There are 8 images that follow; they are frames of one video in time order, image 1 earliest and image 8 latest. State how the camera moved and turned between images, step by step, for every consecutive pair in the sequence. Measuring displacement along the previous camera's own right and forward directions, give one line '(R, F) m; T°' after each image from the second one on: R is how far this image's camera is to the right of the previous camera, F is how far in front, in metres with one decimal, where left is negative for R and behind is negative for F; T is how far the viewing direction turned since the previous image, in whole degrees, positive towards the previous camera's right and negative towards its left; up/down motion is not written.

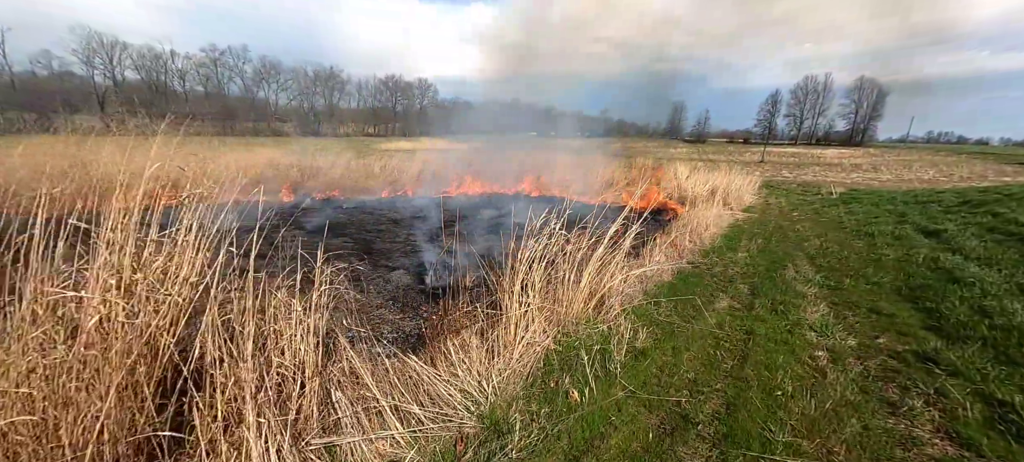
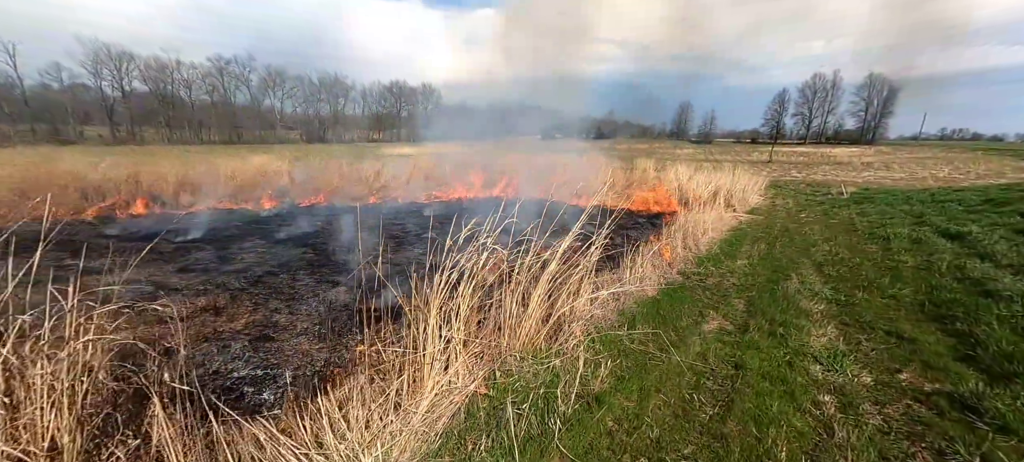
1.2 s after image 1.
(+0.5, +0.6) m; -1°
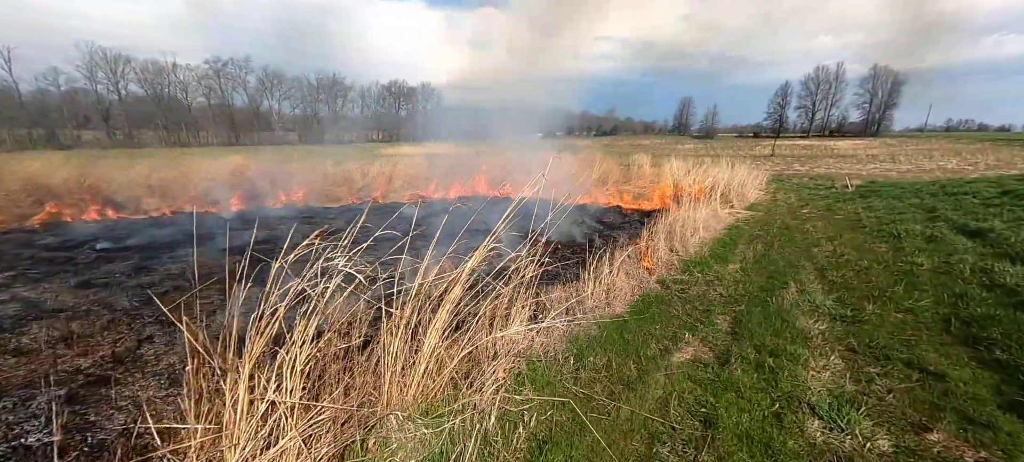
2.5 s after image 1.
(+0.6, +0.7) m; 0°
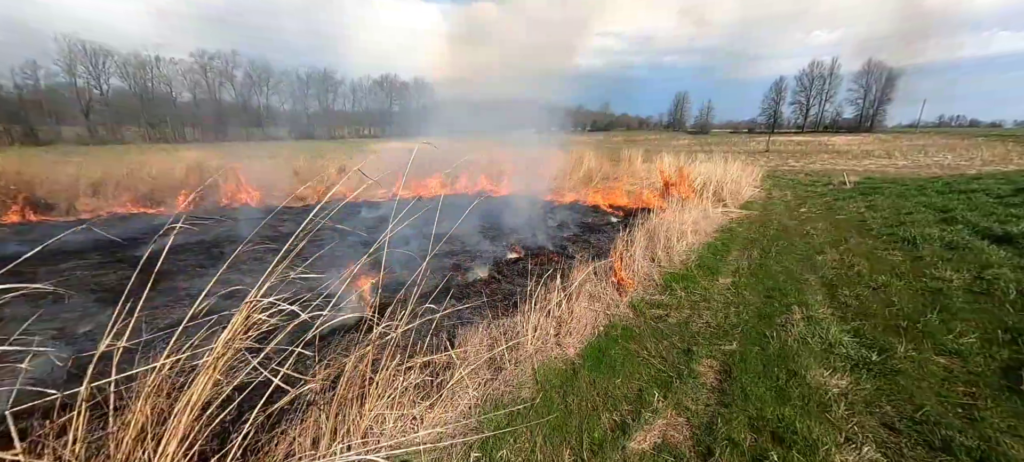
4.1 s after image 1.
(+0.5, +0.9) m; +1°
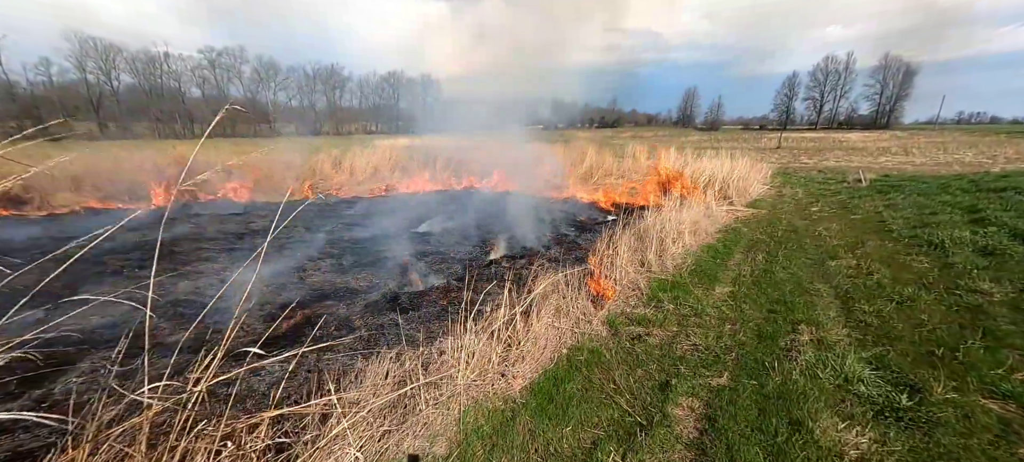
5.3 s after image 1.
(+0.4, +0.6) m; -1°
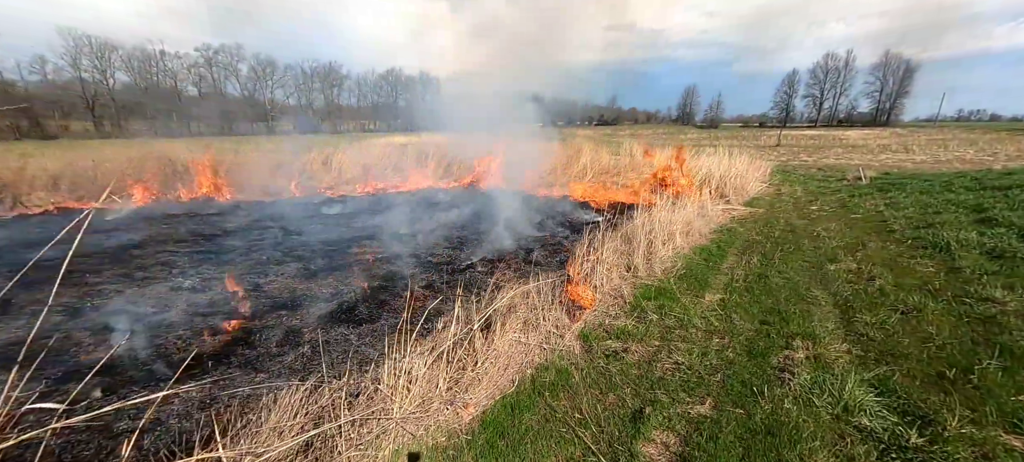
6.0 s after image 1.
(+0.2, +0.3) m; 0°
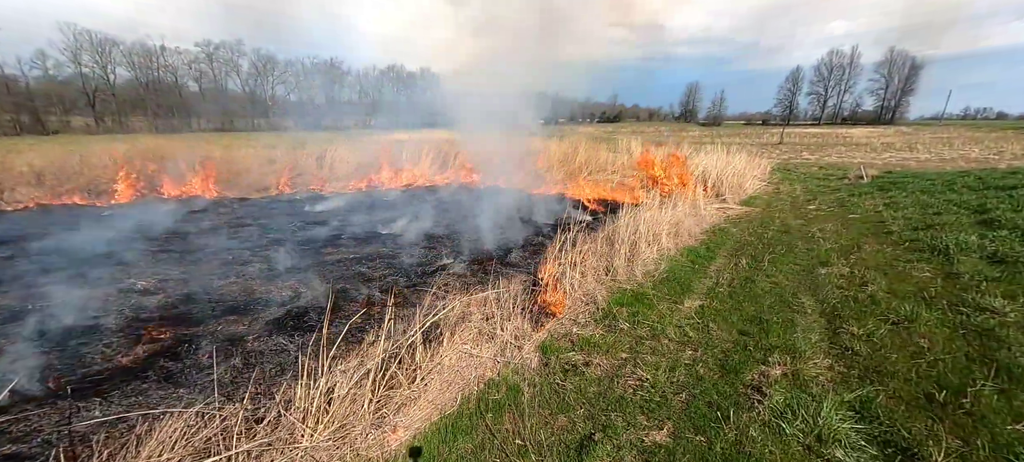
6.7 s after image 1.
(+0.3, +0.2) m; 0°
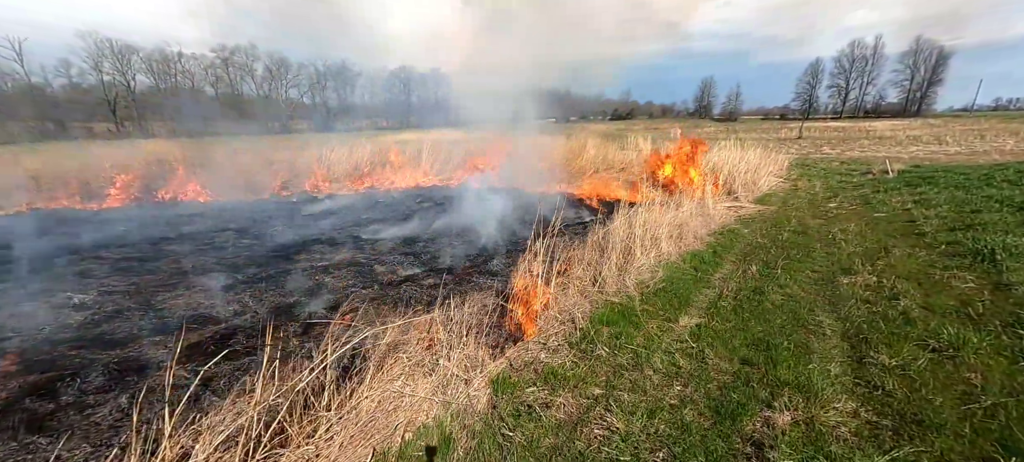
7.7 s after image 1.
(+0.4, +0.5) m; -2°
